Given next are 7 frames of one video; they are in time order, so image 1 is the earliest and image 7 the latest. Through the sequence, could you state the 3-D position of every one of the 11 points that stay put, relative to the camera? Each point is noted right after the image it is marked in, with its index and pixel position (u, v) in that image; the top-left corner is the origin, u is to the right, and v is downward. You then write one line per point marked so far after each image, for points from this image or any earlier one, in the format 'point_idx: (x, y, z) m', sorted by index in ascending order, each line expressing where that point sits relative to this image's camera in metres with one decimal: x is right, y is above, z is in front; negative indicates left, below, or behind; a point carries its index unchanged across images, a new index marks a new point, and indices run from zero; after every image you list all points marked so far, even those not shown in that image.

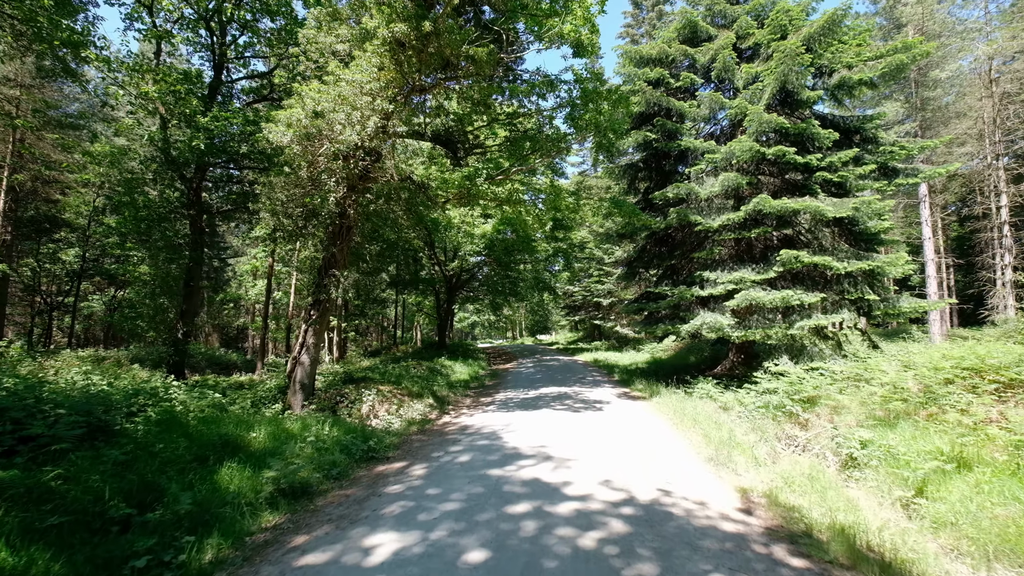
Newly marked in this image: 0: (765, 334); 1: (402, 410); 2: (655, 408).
0: (+5.9, -1.1, +10.1) m
1: (-2.3, -2.5, +8.9) m
2: (+3.0, -2.5, +9.0) m
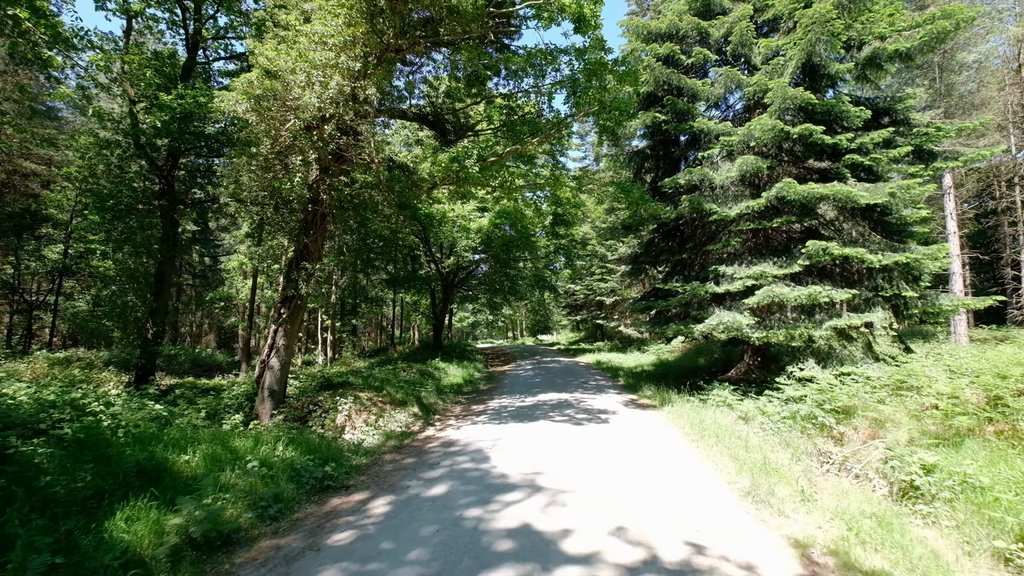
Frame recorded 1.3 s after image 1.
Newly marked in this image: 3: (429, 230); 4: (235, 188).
0: (+5.8, -1.0, +9.1) m
1: (-2.4, -2.4, +7.9) m
2: (+2.9, -2.4, +8.0) m
3: (-3.6, +2.6, +18.7) m
4: (-5.3, +1.9, +8.3) m
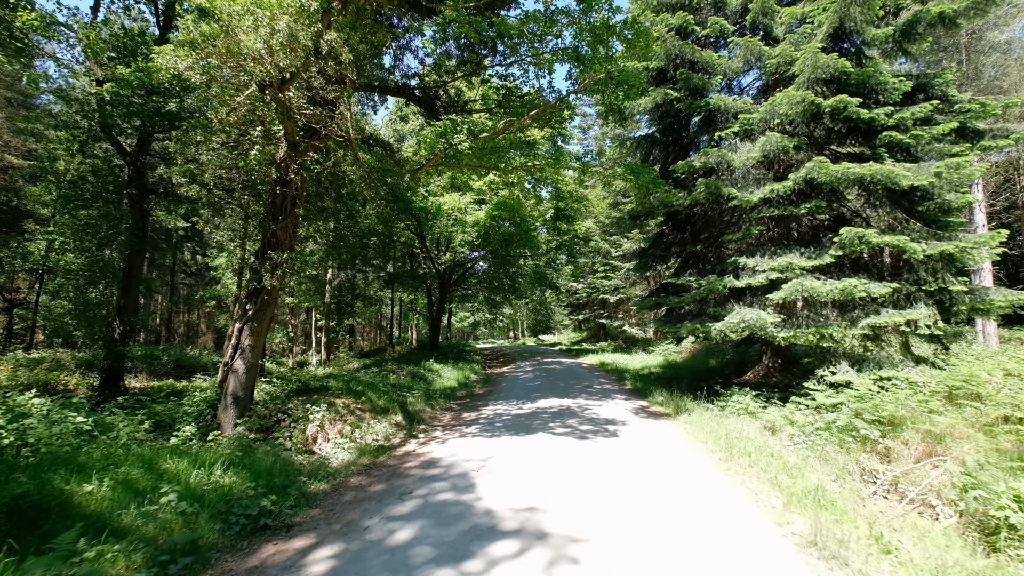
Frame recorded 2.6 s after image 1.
0: (+5.7, -0.8, +8.1) m
1: (-2.5, -2.3, +6.9) m
2: (+2.8, -2.3, +7.0) m
3: (-3.6, +2.7, +17.8) m
4: (-5.4, +2.0, +7.3) m
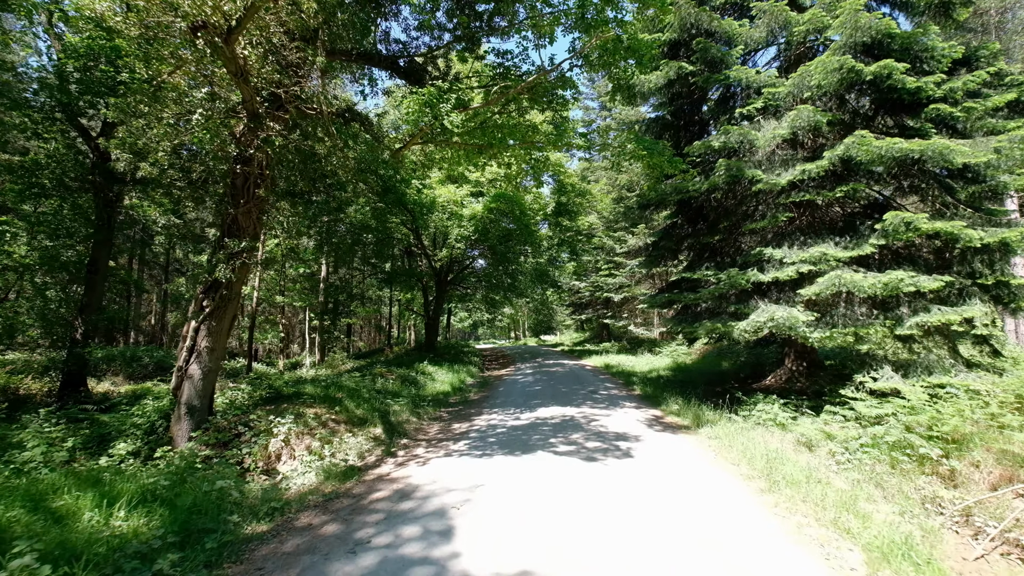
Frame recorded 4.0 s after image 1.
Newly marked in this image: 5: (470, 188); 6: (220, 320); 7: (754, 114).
0: (+5.6, -0.7, +7.1) m
1: (-2.6, -2.2, +6.0) m
2: (+2.7, -2.2, +6.0) m
3: (-3.7, +2.8, +16.8) m
4: (-5.4, +2.1, +6.4) m
5: (-1.8, +4.1, +17.7) m
6: (-4.5, -0.5, +6.6) m
7: (+4.8, +3.4, +8.5) m
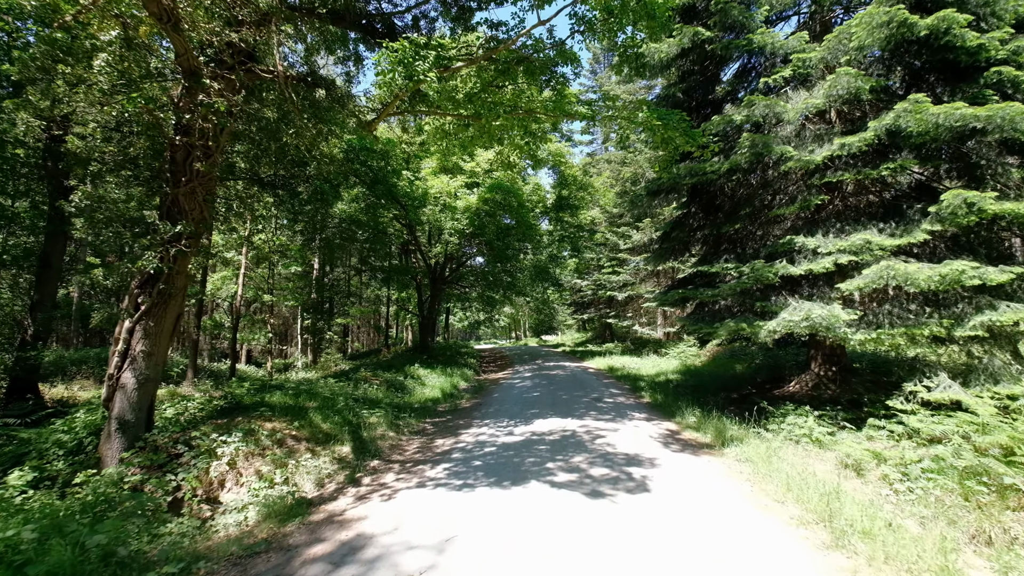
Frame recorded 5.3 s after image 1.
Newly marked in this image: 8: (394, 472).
0: (+5.5, -0.7, +6.0) m
1: (-2.7, -2.1, +5.0) m
2: (+2.6, -2.1, +5.0) m
3: (-3.8, +2.9, +15.8) m
4: (-5.6, +2.2, +5.4) m
5: (-1.8, +4.2, +16.7) m
6: (-4.6, -0.4, +5.6) m
7: (+4.7, +3.5, +7.5) m
8: (-1.4, -2.2, +5.1) m
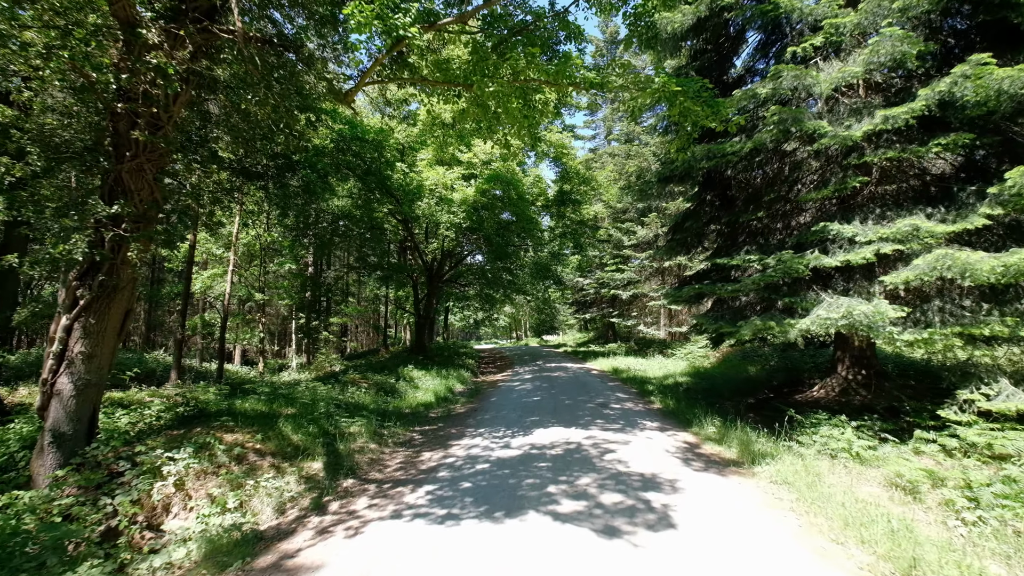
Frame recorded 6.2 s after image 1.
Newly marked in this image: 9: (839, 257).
0: (+5.5, -0.6, +5.3) m
1: (-2.7, -2.0, +4.2) m
2: (+2.5, -2.0, +4.2) m
3: (-3.8, +3.0, +15.1) m
4: (-5.6, +2.3, +4.6) m
5: (-1.8, +4.3, +16.0) m
6: (-4.7, -0.3, +4.9) m
7: (+4.6, +3.6, +6.7) m
8: (-1.4, -2.1, +4.3) m
9: (+4.4, +0.4, +5.9) m
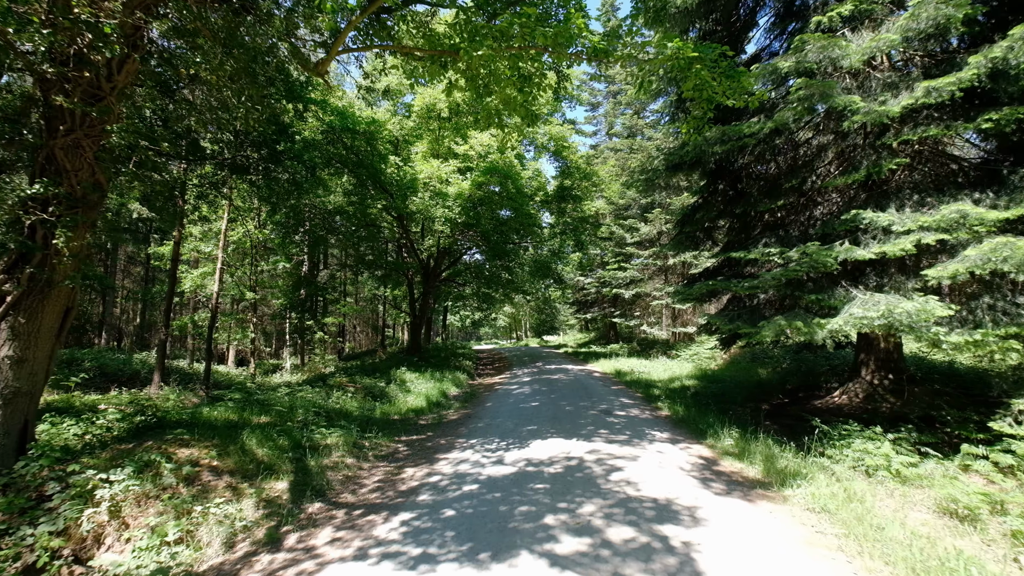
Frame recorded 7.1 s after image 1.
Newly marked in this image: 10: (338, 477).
0: (+5.4, -0.5, +4.6) m
1: (-2.8, -2.0, +3.6) m
2: (+2.5, -1.9, +3.6) m
3: (-3.8, +3.0, +14.5) m
4: (-5.7, +2.3, +4.0) m
5: (-1.9, +4.4, +15.3) m
6: (-4.7, -0.3, +4.3) m
7: (+4.6, +3.7, +6.1) m
8: (-1.5, -2.0, +3.7) m
9: (+4.3, +0.5, +5.2) m
10: (-1.9, -2.2, +4.9) m
